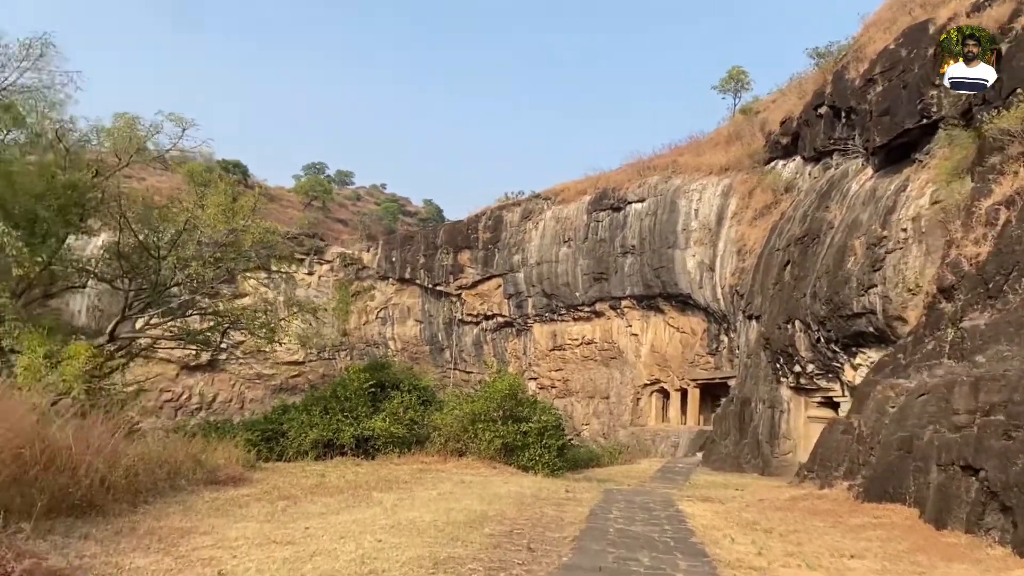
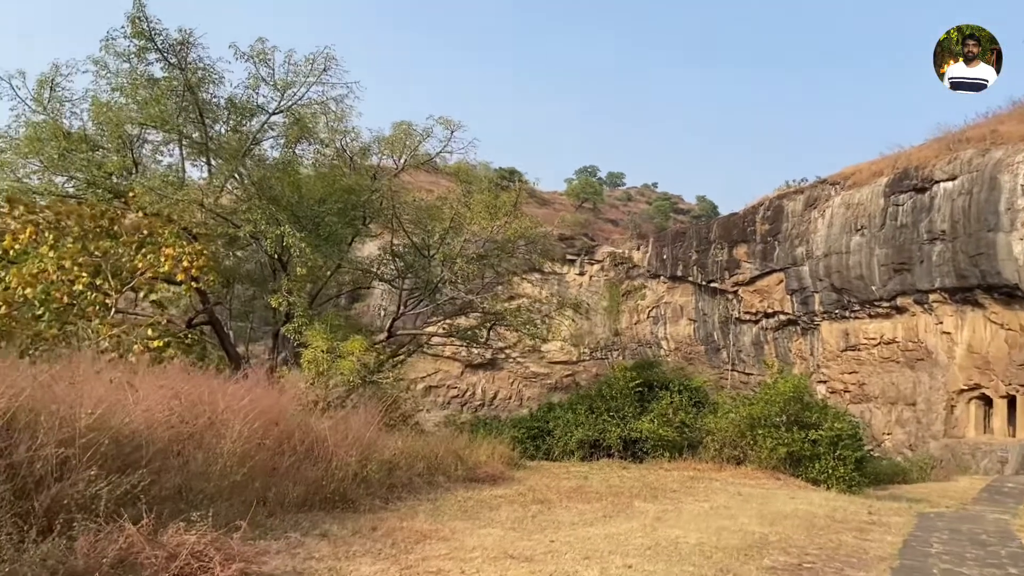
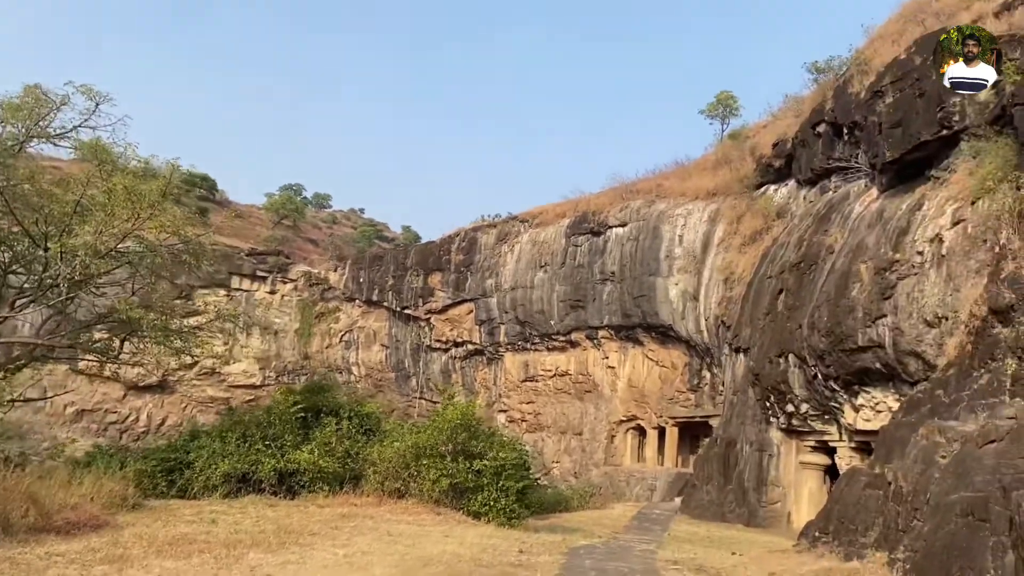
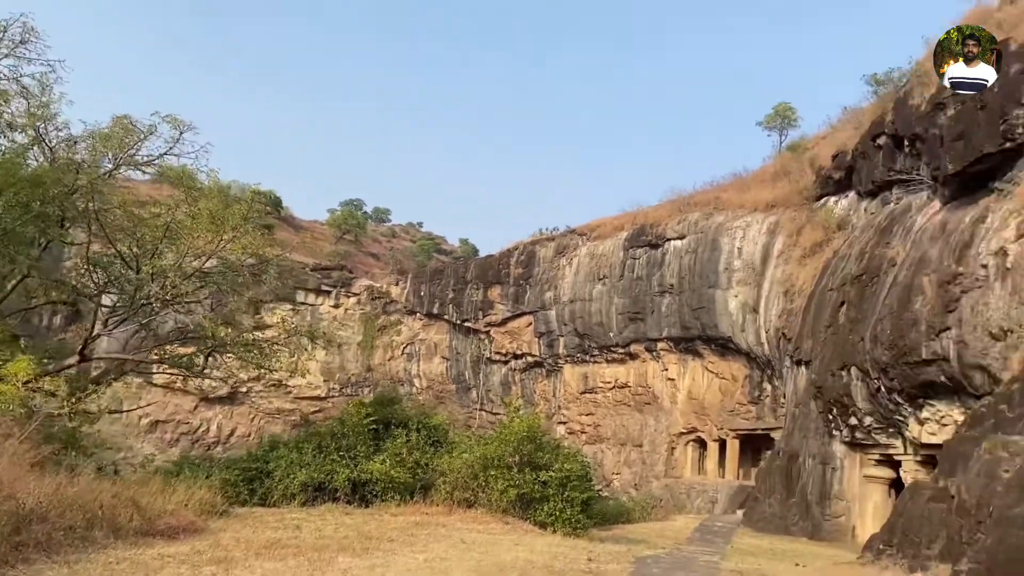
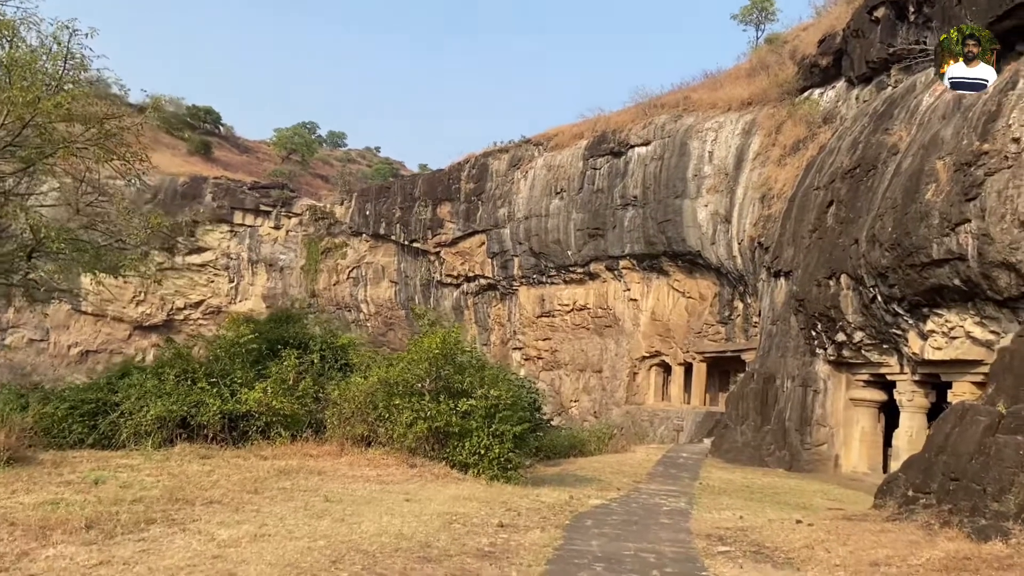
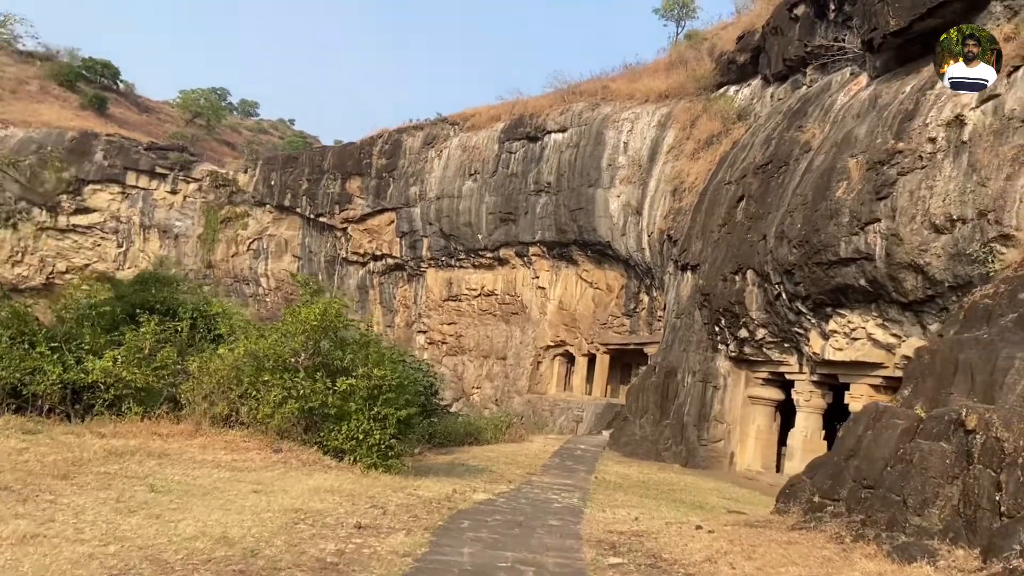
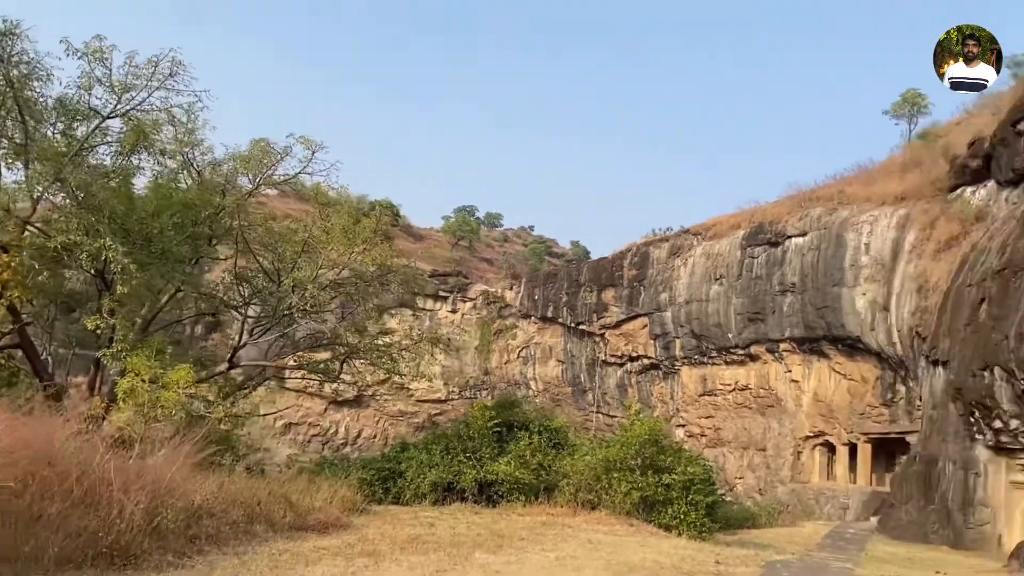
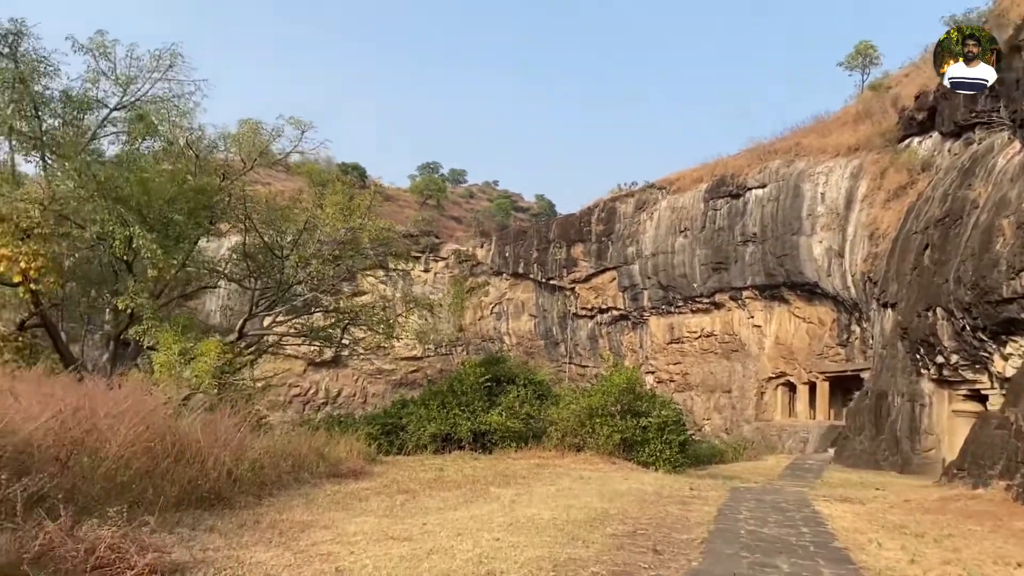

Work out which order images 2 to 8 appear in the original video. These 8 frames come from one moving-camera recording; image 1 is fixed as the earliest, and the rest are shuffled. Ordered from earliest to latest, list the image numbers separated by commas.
8, 2, 7, 4, 3, 5, 6
